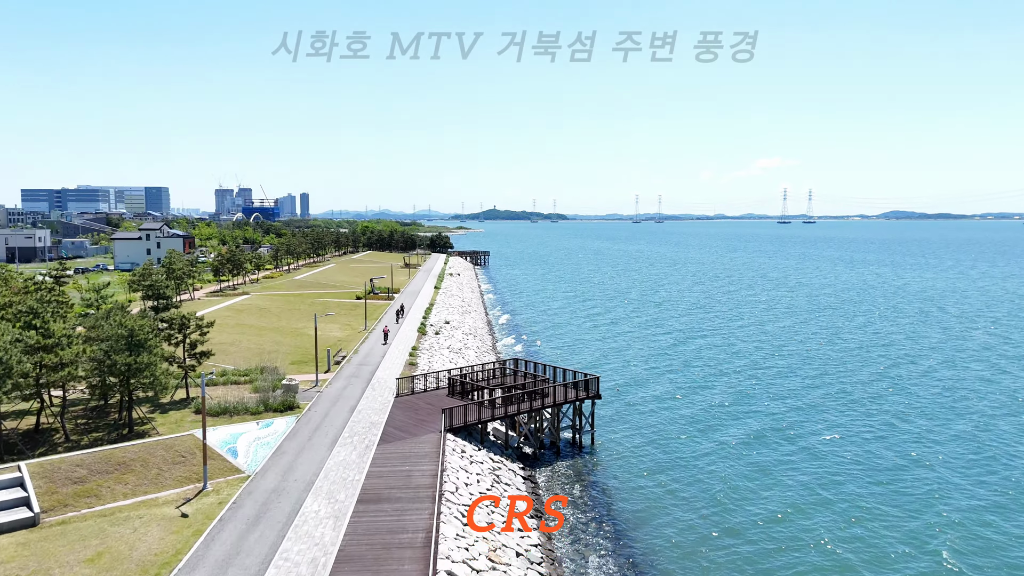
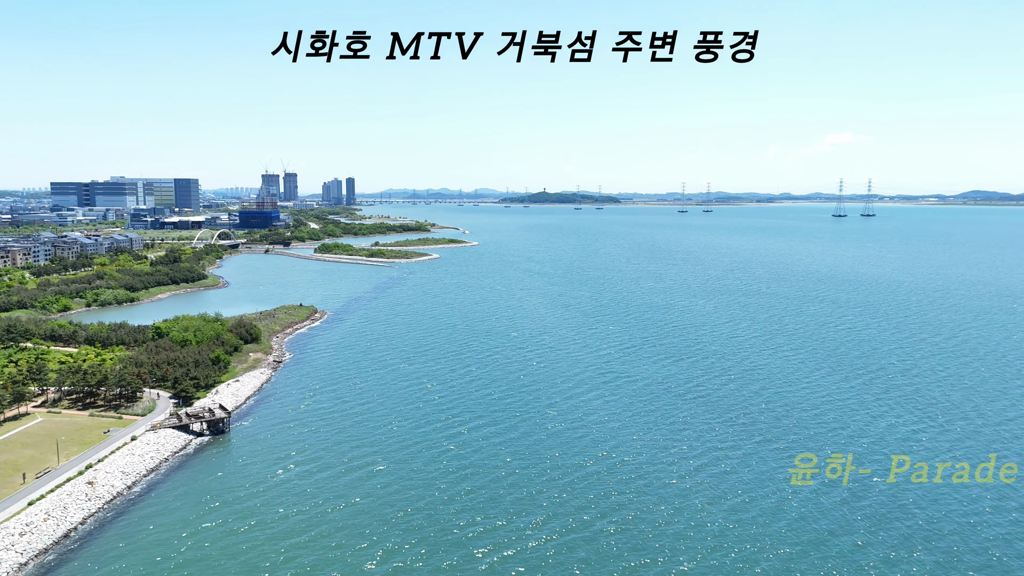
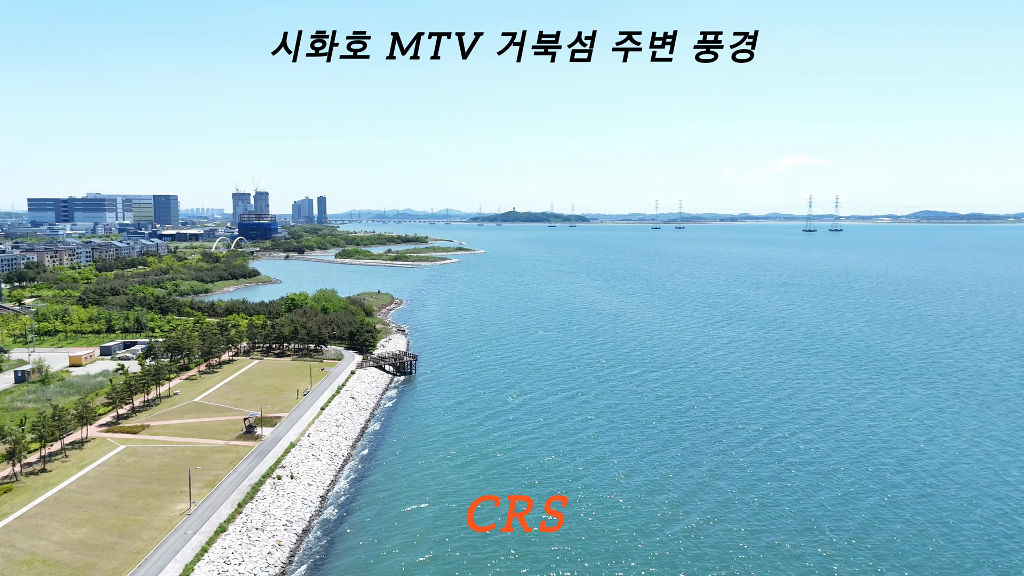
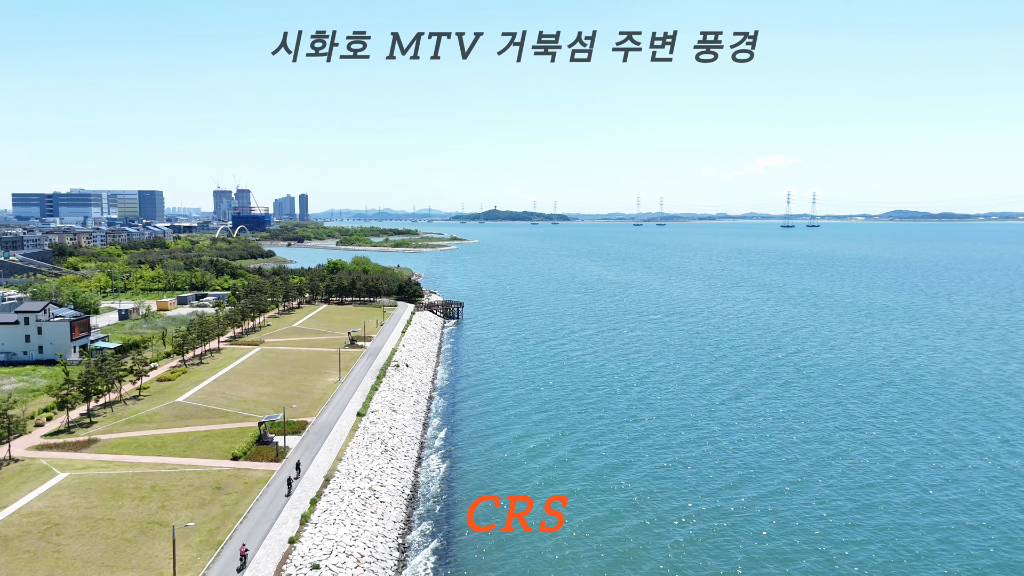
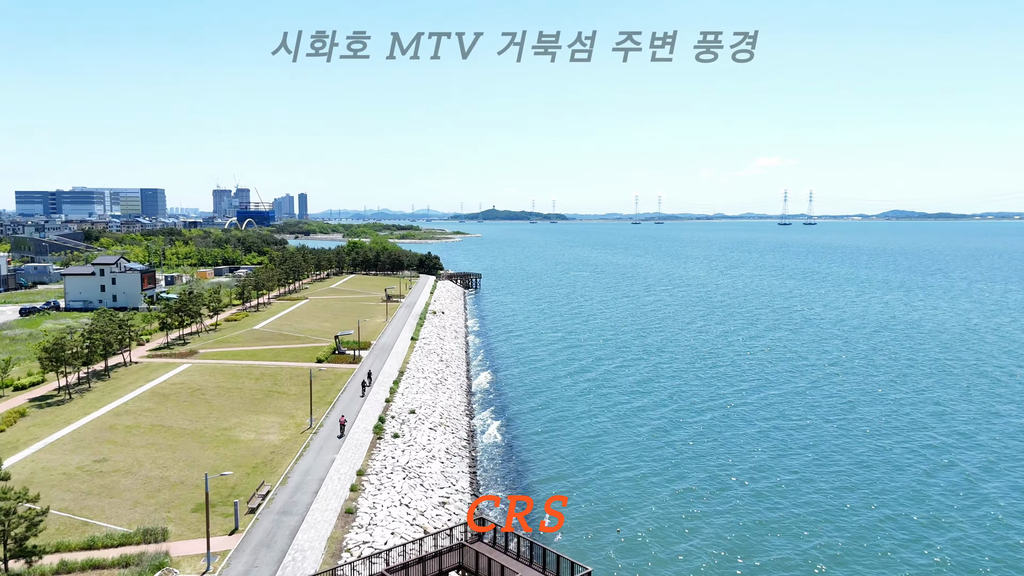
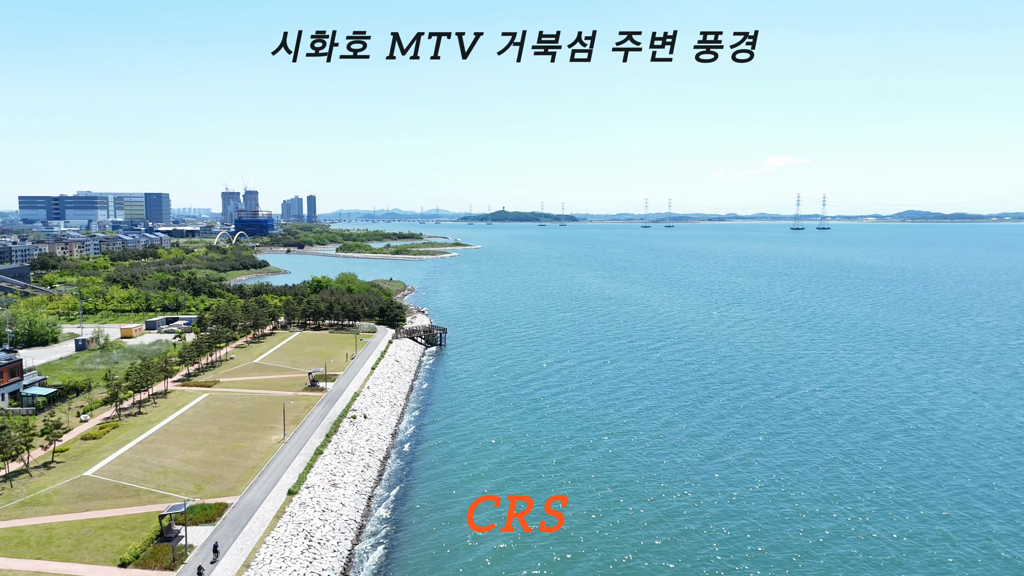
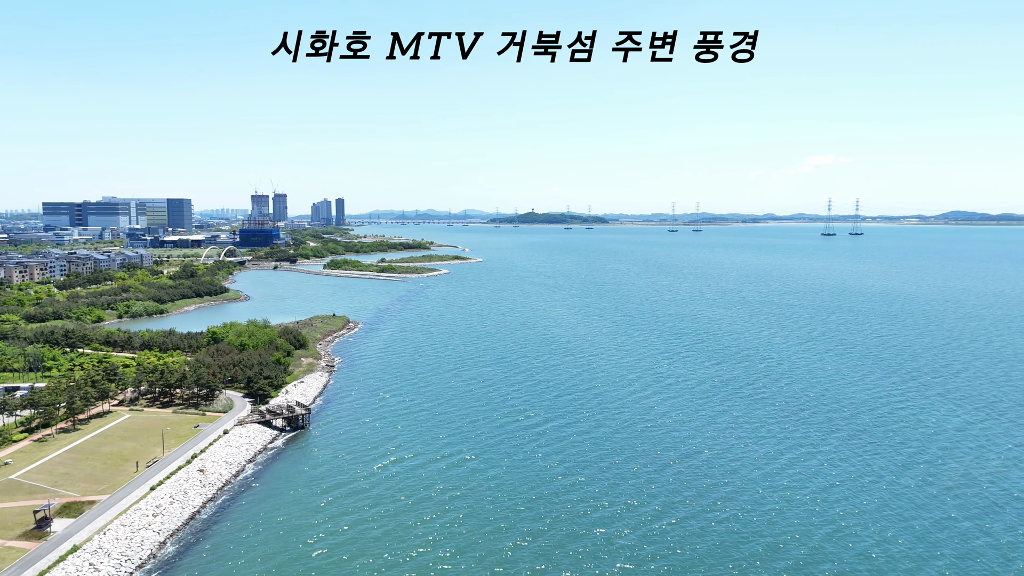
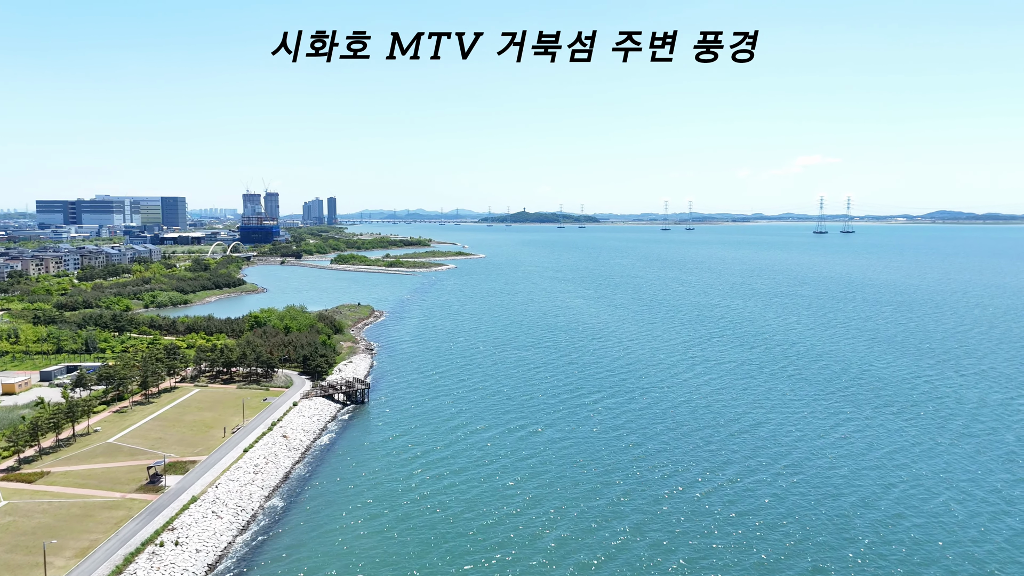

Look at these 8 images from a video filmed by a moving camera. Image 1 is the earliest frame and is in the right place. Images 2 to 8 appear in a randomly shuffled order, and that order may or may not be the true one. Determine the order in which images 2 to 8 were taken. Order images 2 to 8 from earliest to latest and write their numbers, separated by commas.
5, 4, 6, 3, 8, 7, 2
